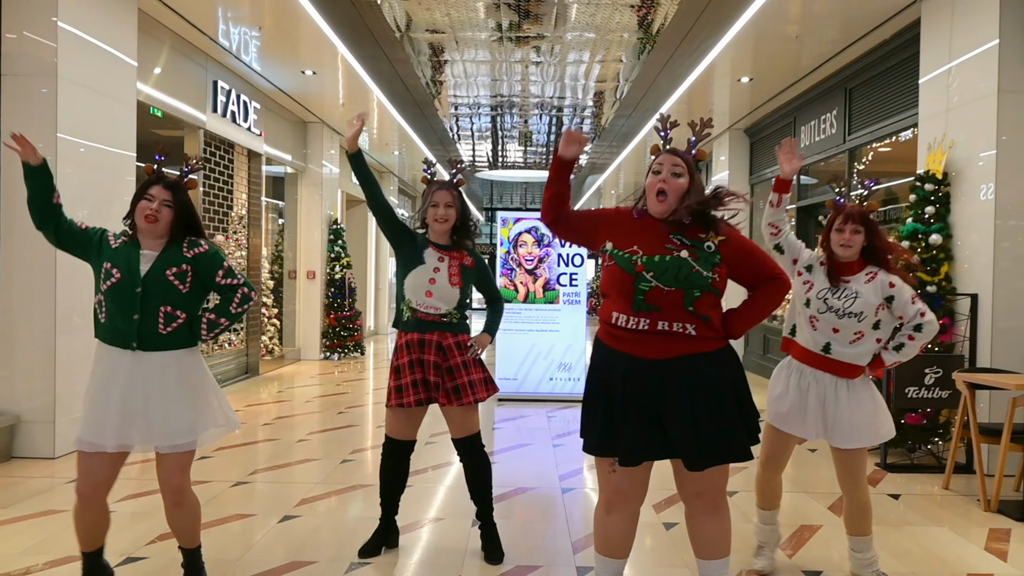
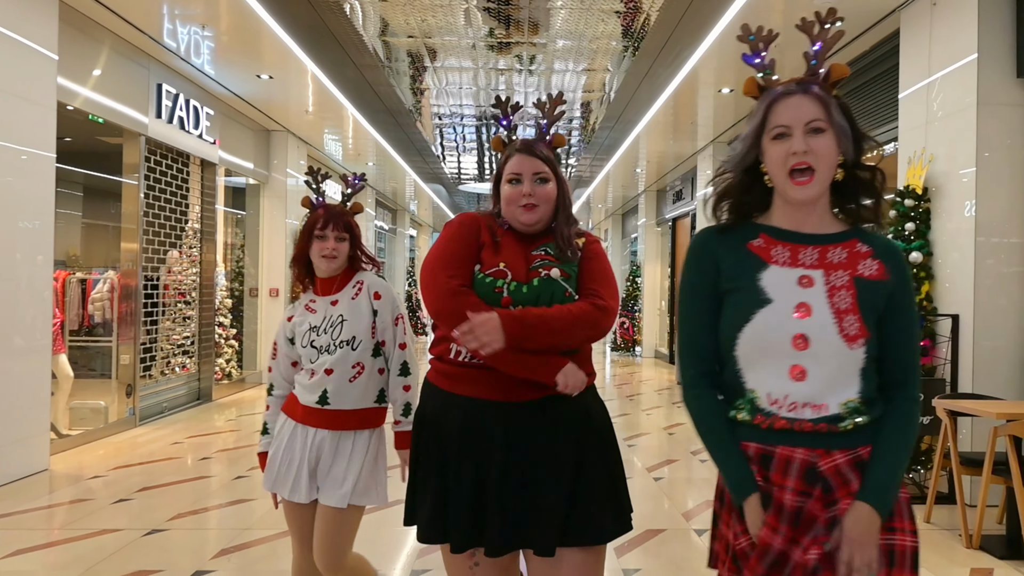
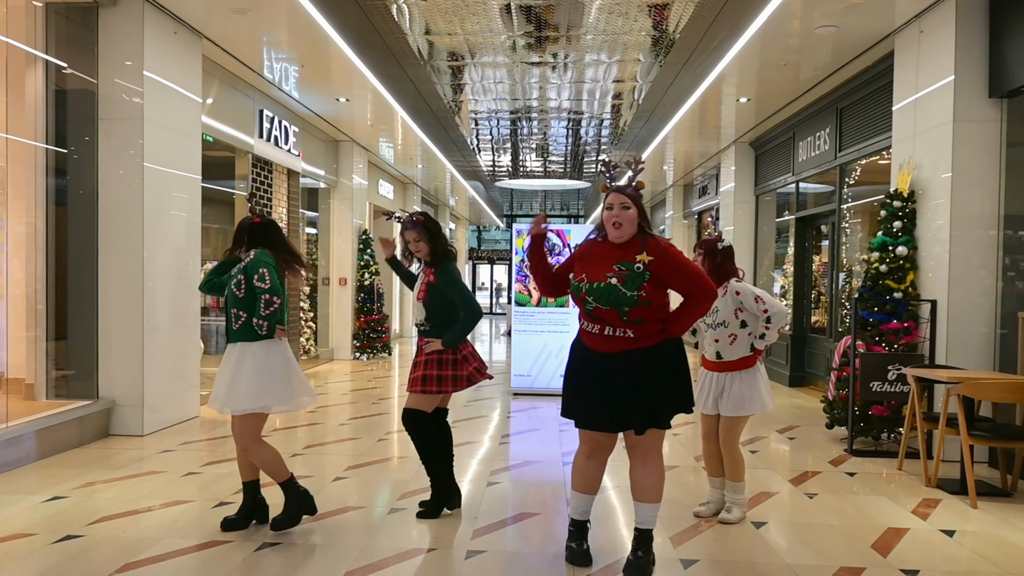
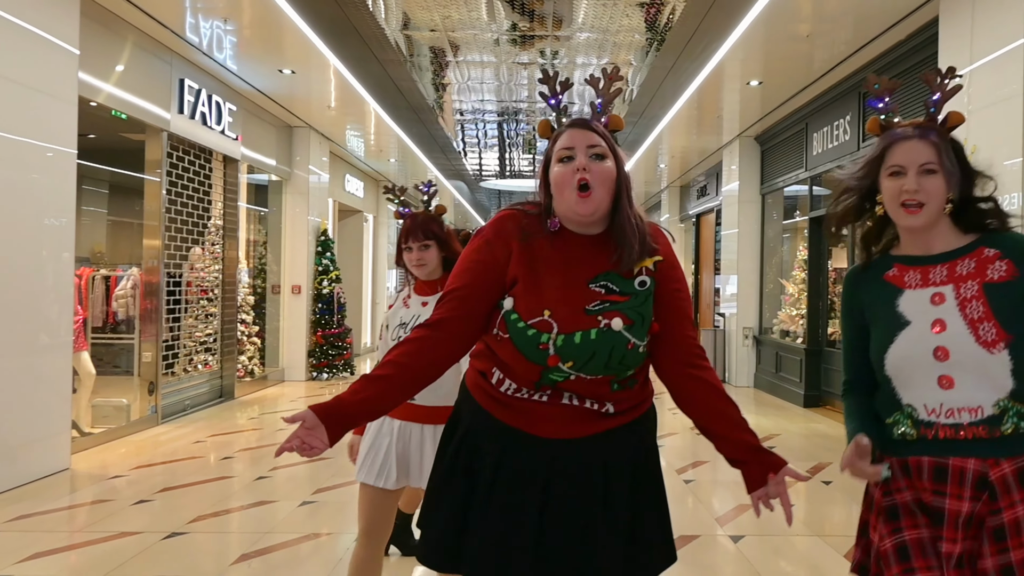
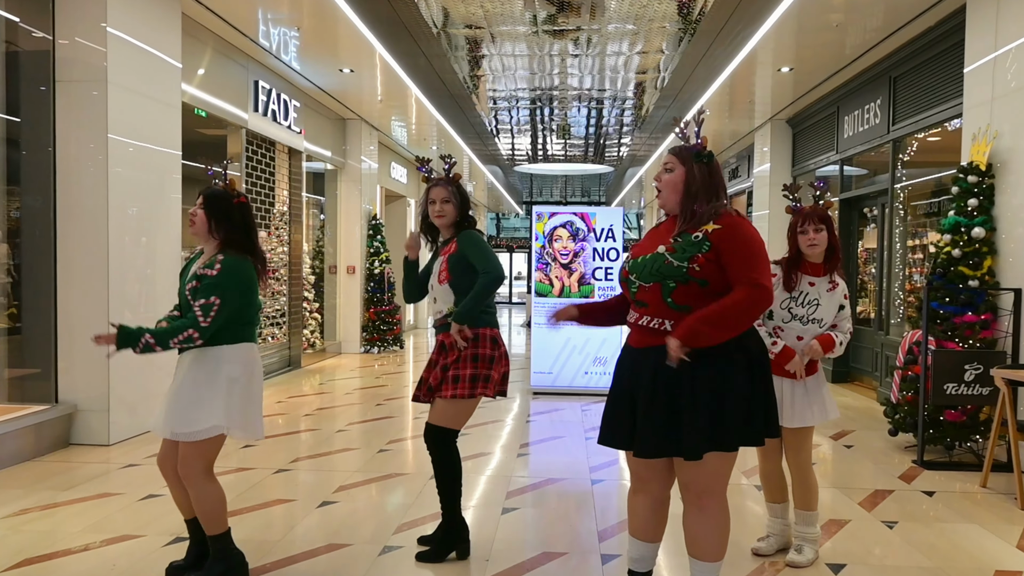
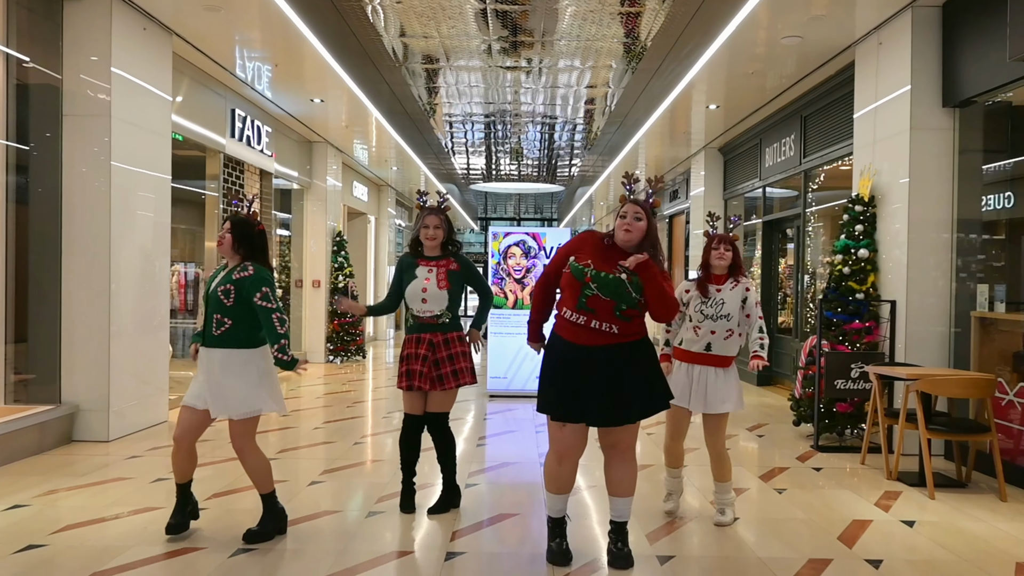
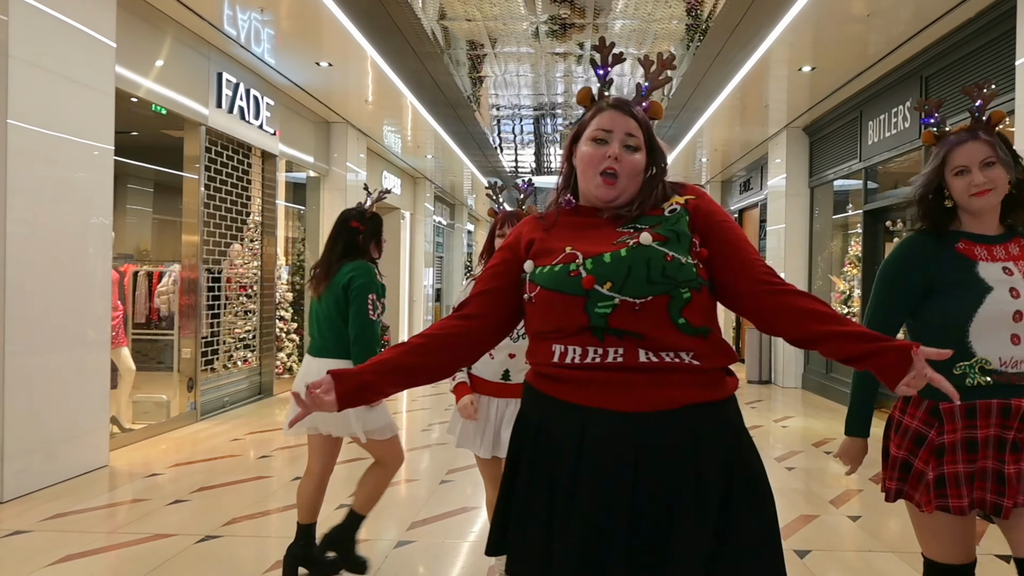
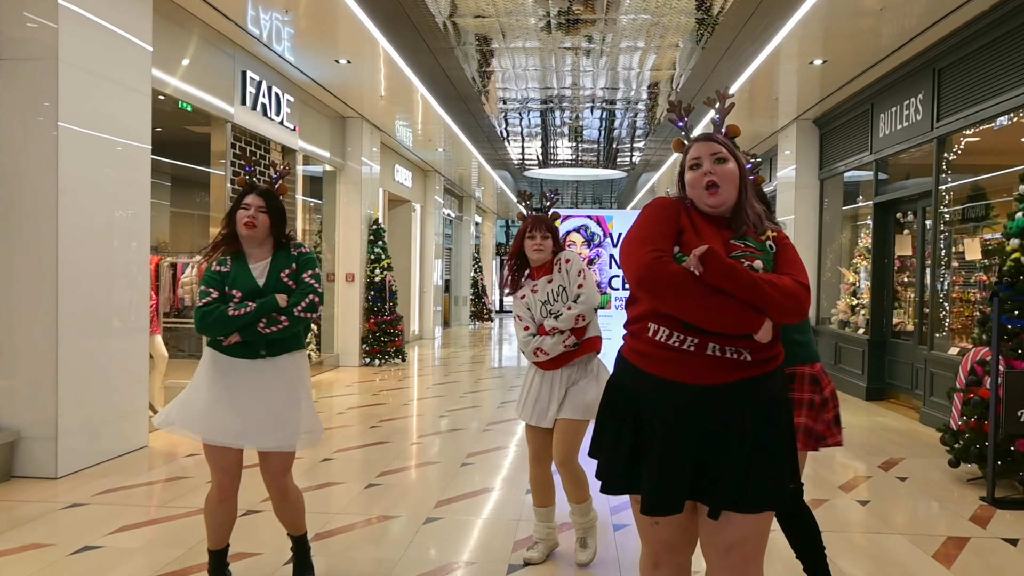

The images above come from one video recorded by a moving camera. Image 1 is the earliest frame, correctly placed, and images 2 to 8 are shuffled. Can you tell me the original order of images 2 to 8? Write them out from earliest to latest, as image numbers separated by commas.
6, 3, 5, 8, 7, 4, 2
